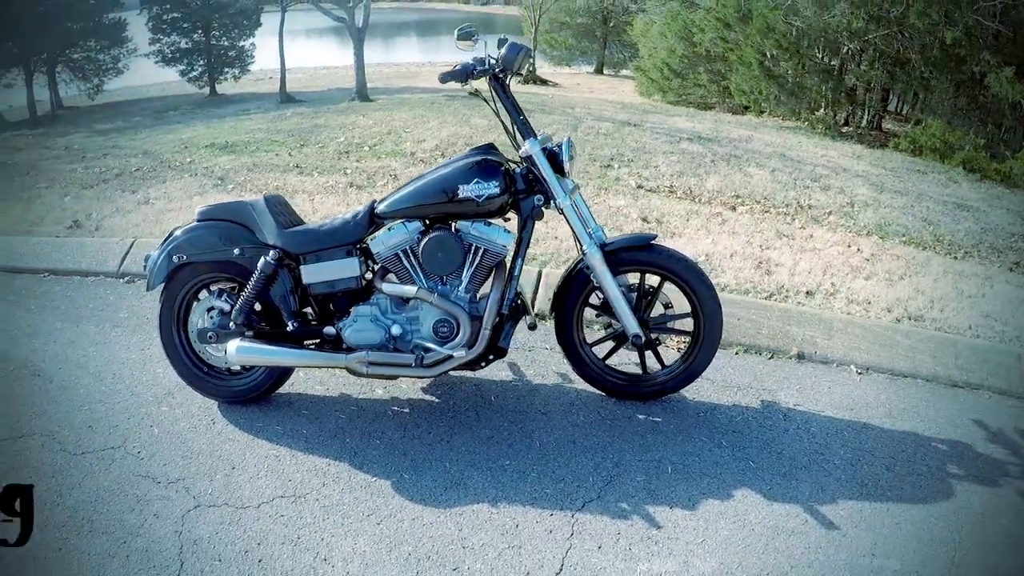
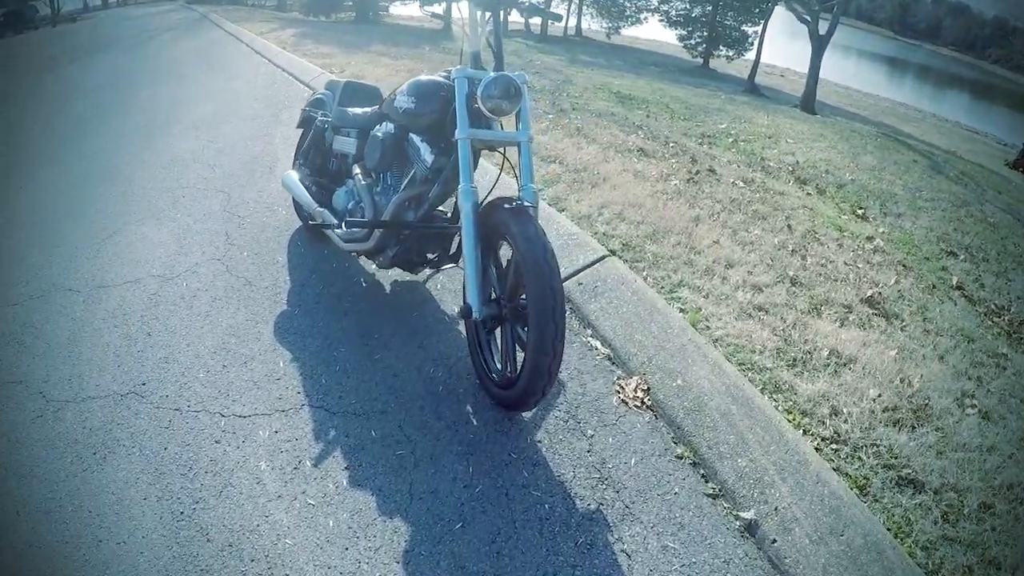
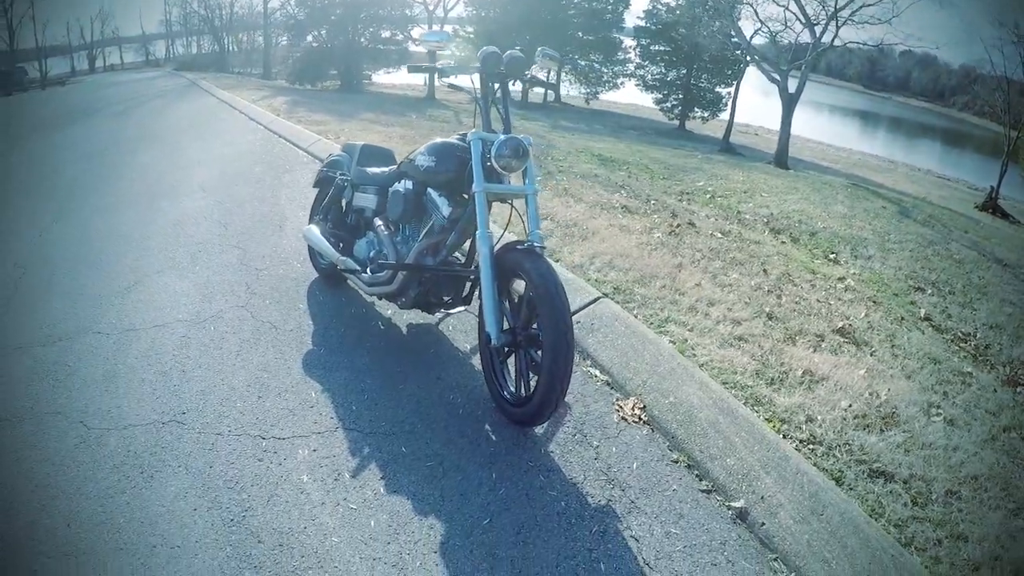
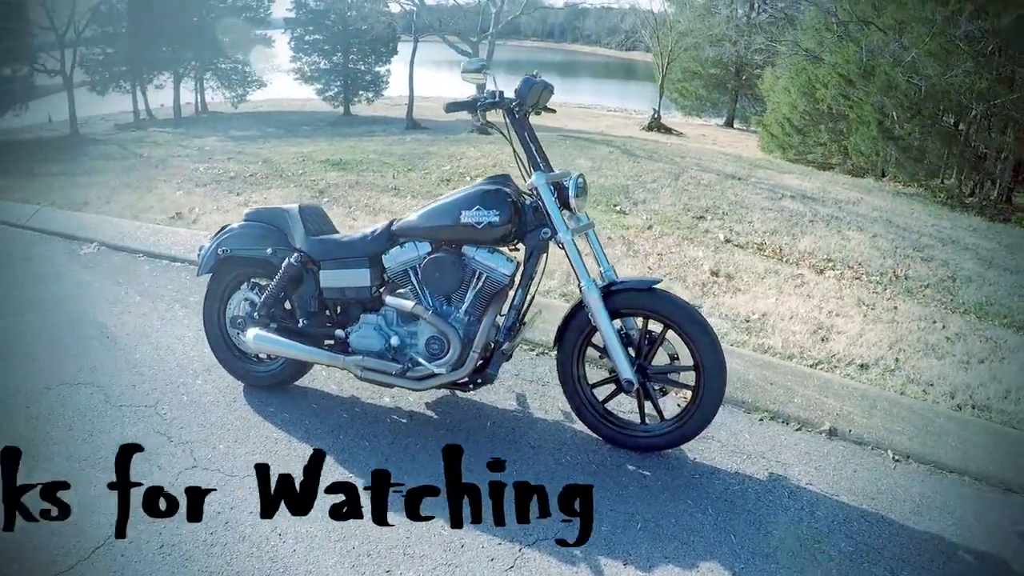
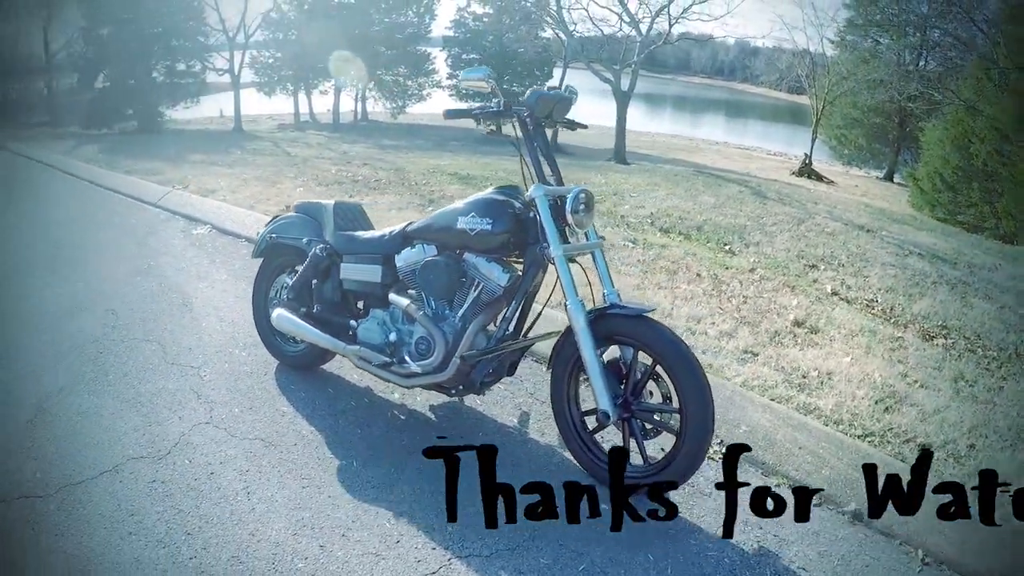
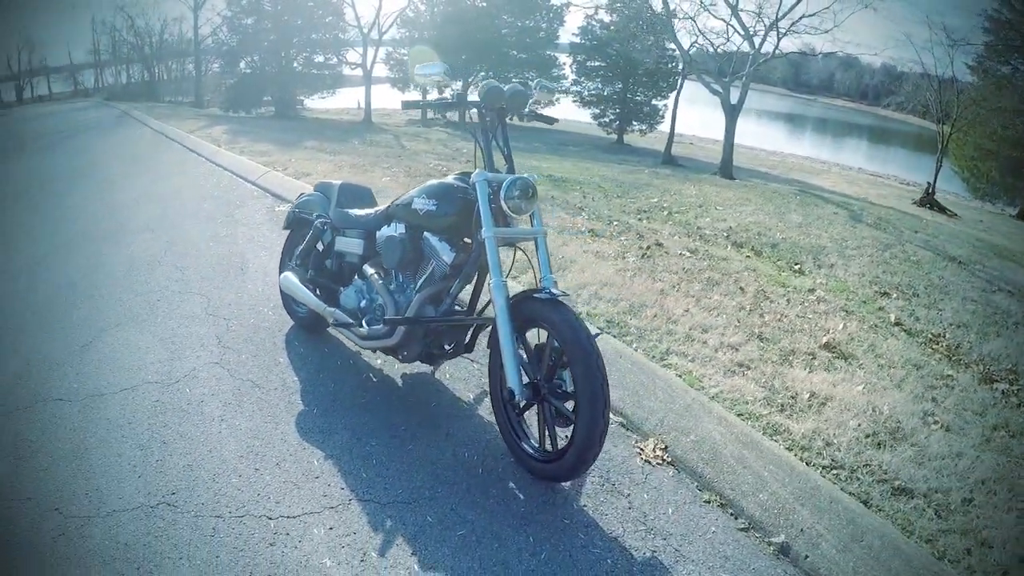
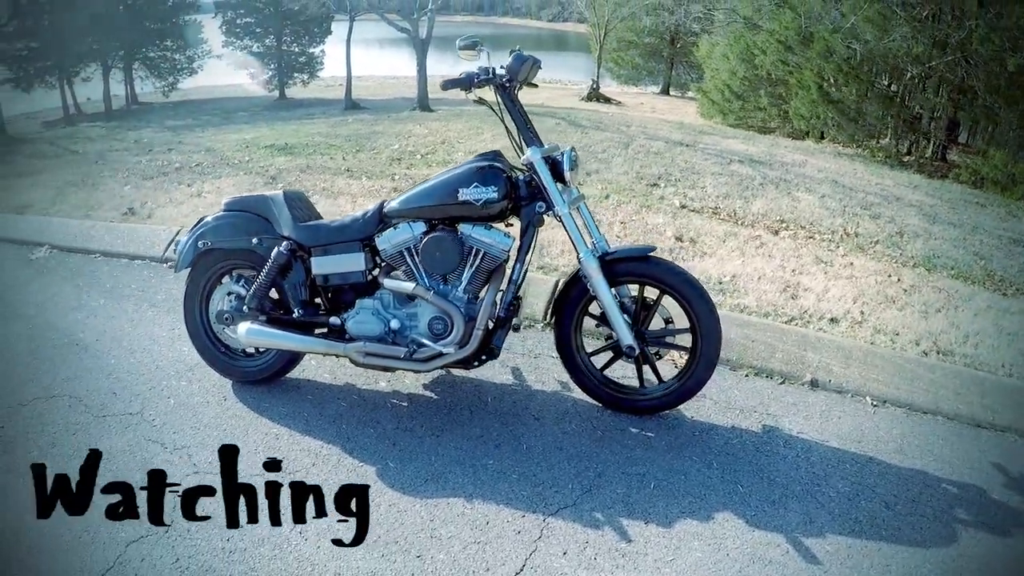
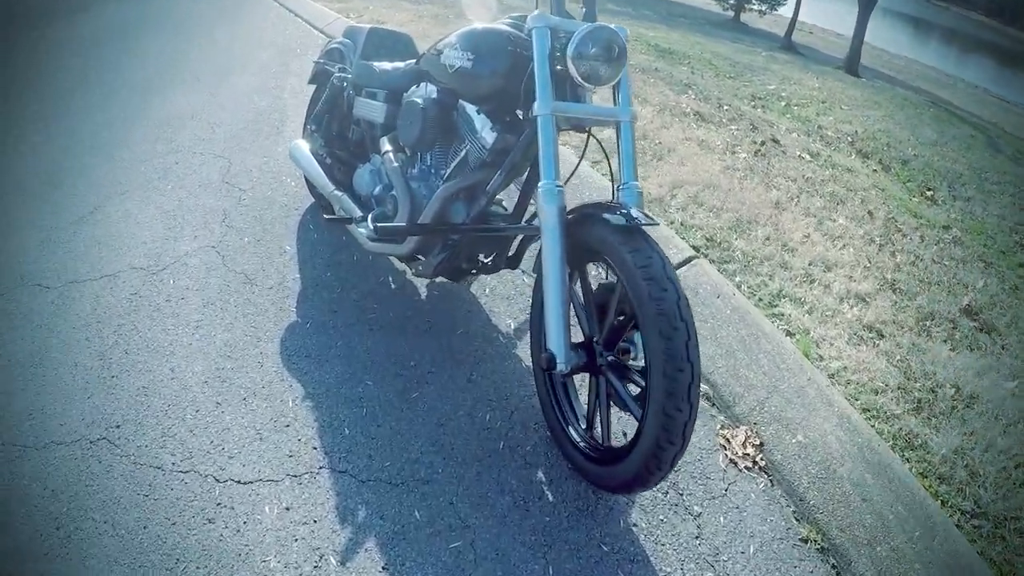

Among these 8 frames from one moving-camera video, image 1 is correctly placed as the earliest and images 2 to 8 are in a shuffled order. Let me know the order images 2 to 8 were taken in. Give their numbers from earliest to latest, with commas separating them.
7, 4, 5, 6, 3, 2, 8
